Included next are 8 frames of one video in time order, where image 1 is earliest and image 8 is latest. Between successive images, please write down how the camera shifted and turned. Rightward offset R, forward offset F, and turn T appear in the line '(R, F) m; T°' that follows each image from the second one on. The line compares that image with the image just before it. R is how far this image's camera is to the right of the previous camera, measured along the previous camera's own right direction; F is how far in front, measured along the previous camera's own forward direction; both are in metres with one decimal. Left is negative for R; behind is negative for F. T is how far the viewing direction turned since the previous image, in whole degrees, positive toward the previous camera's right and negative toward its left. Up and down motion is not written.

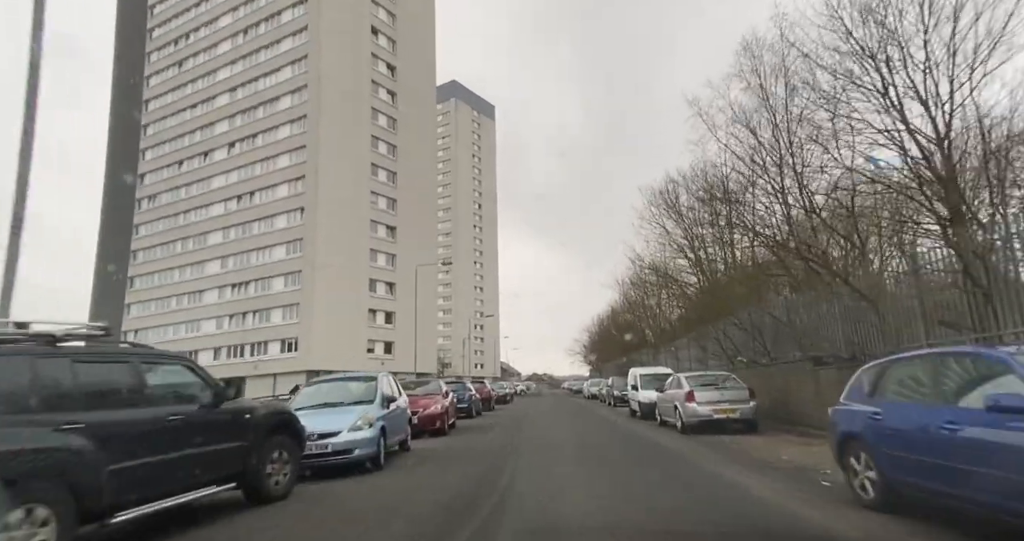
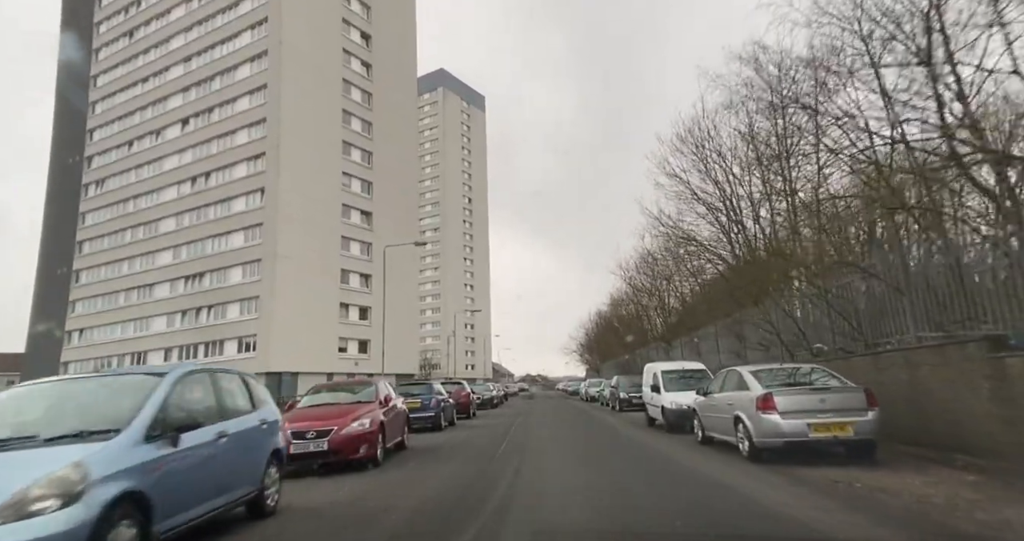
(+0.4, +4.8) m; +1°
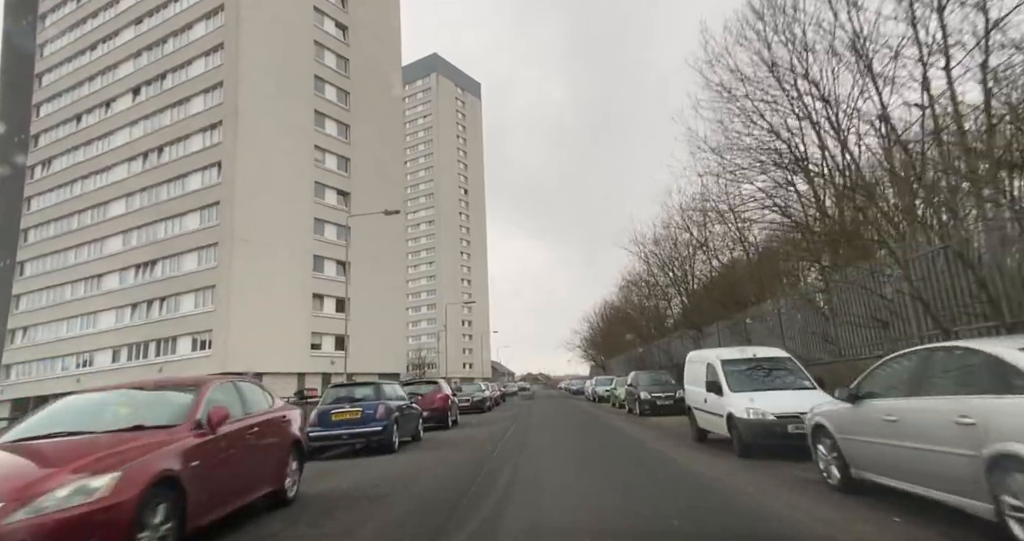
(+0.3, +5.0) m; 0°
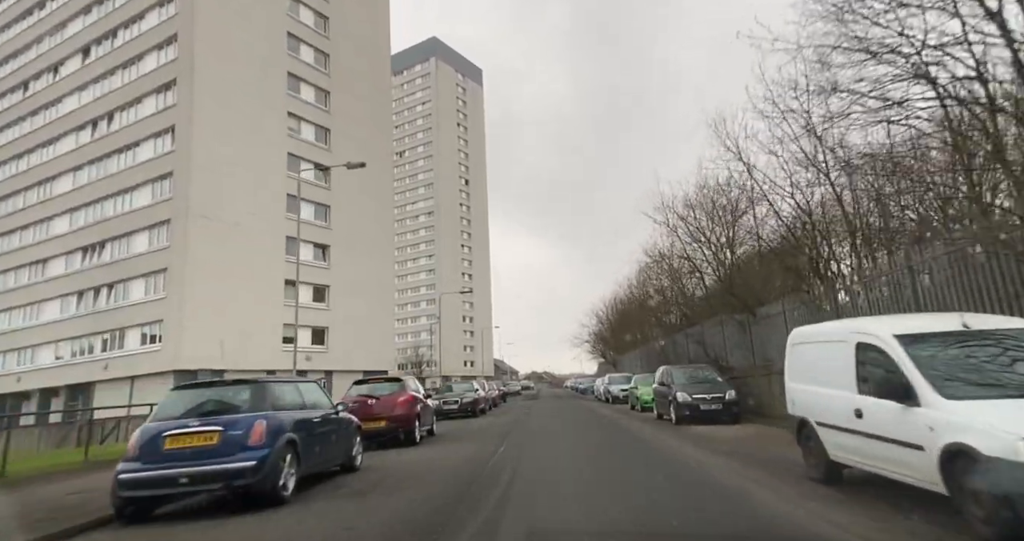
(+0.2, +4.6) m; 0°
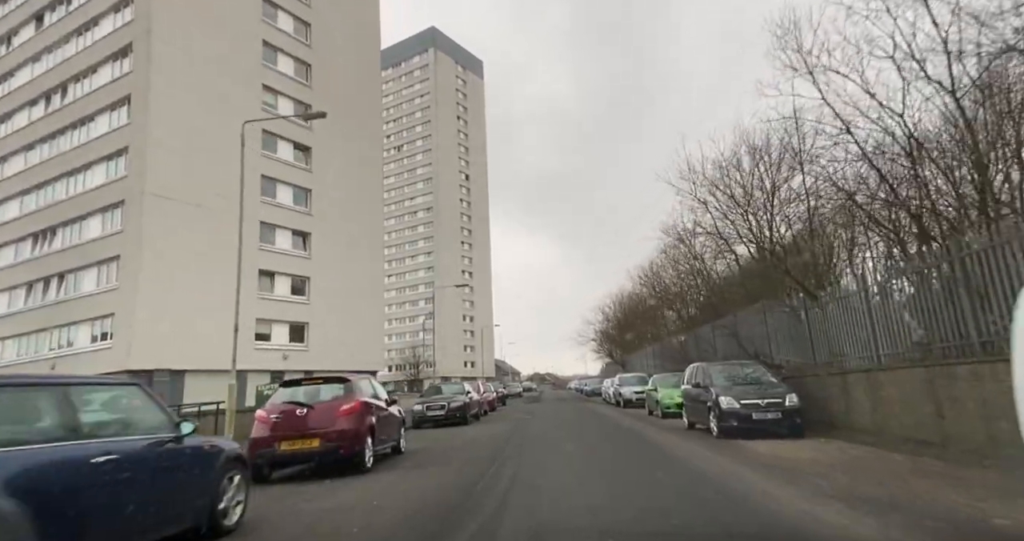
(+0.2, +3.3) m; 0°
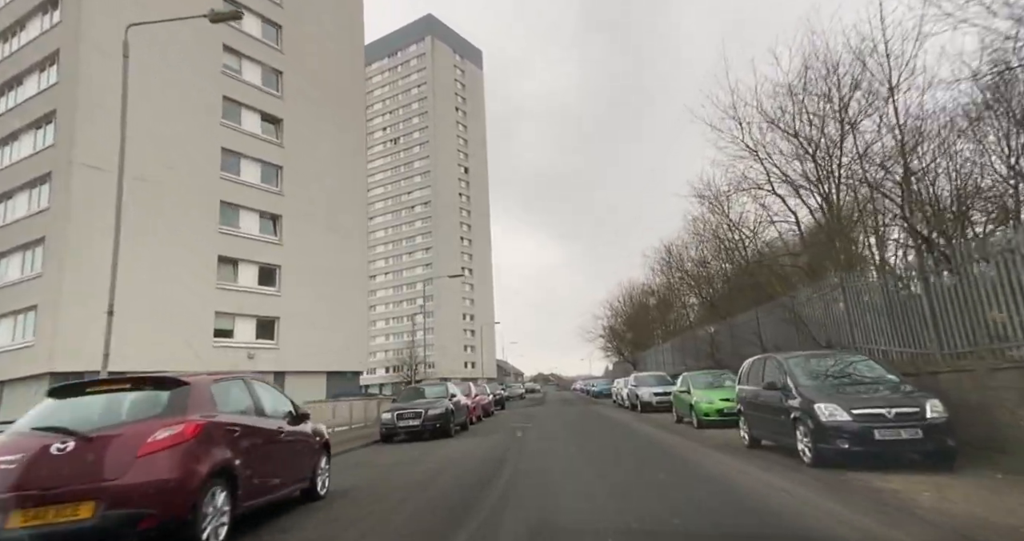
(+0.2, +3.9) m; 0°
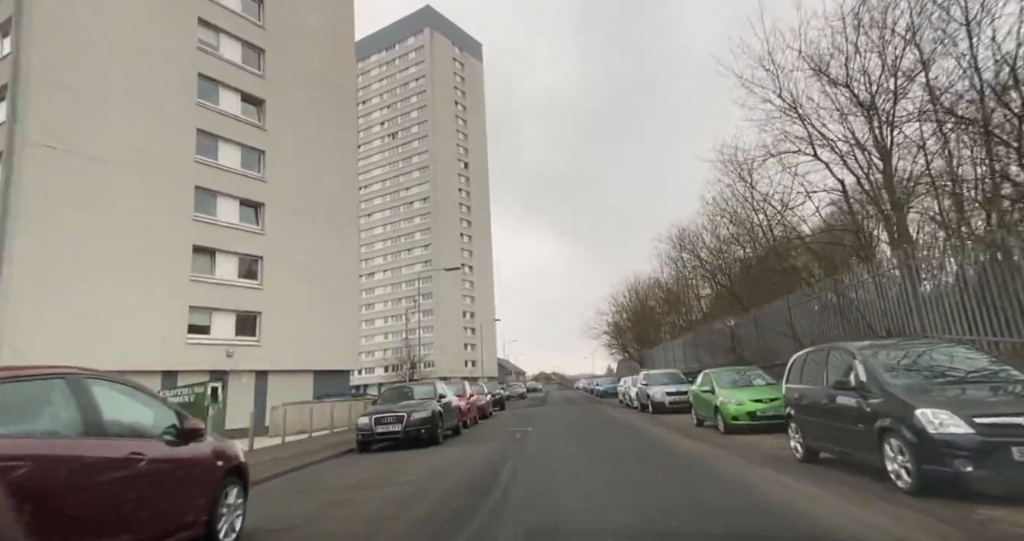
(+0.1, +2.0) m; 0°
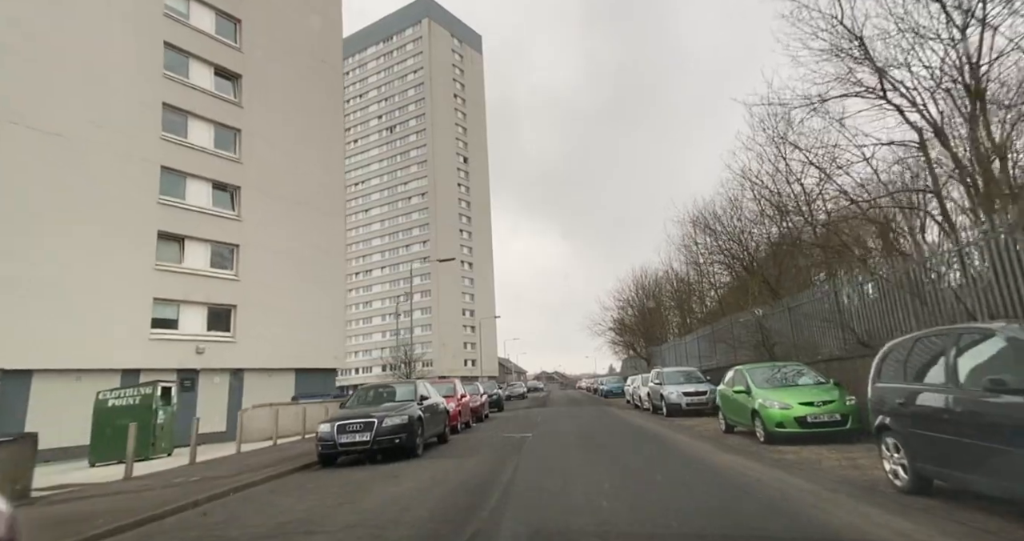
(+0.1, +2.2) m; 0°
